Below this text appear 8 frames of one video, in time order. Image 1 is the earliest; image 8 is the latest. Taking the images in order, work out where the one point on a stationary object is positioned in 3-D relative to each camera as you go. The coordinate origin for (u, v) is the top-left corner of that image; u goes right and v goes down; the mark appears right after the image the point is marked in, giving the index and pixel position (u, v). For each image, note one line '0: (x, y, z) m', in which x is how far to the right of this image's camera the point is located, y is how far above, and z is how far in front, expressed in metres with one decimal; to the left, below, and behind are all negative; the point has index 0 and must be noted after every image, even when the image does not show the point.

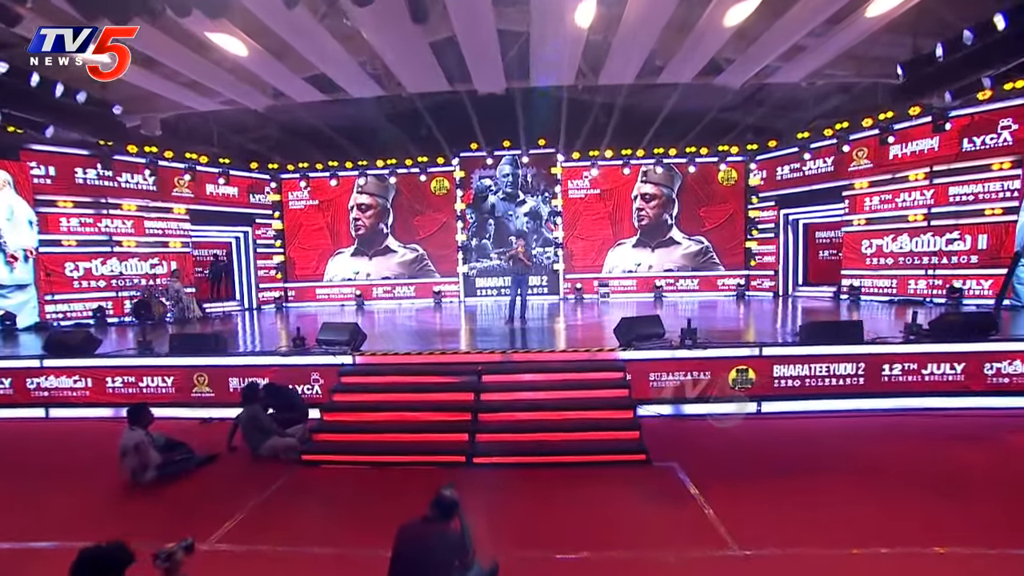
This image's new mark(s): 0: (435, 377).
0: (-0.7, -0.9, +5.0) m
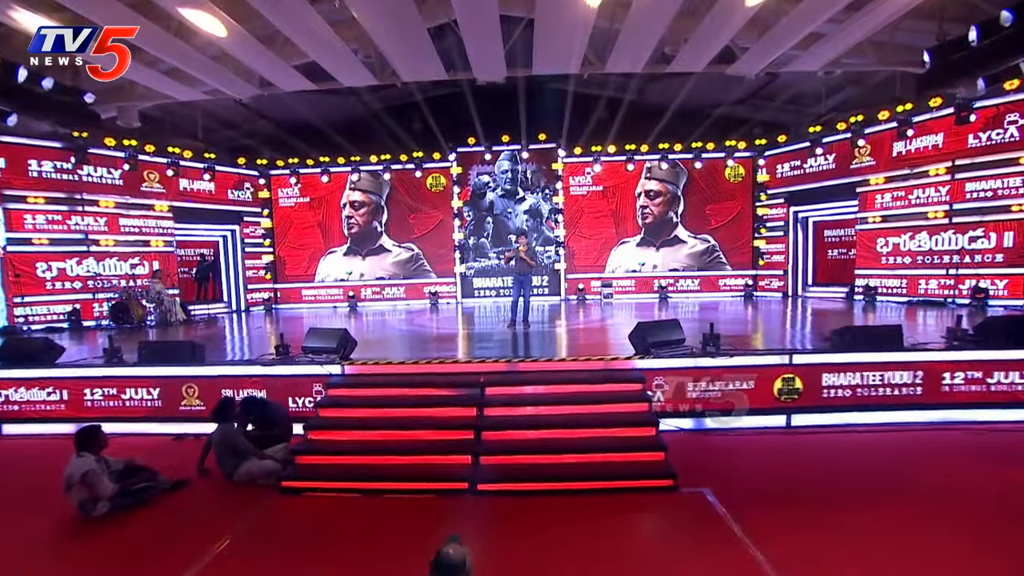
0: (-0.7, -0.9, +4.5) m
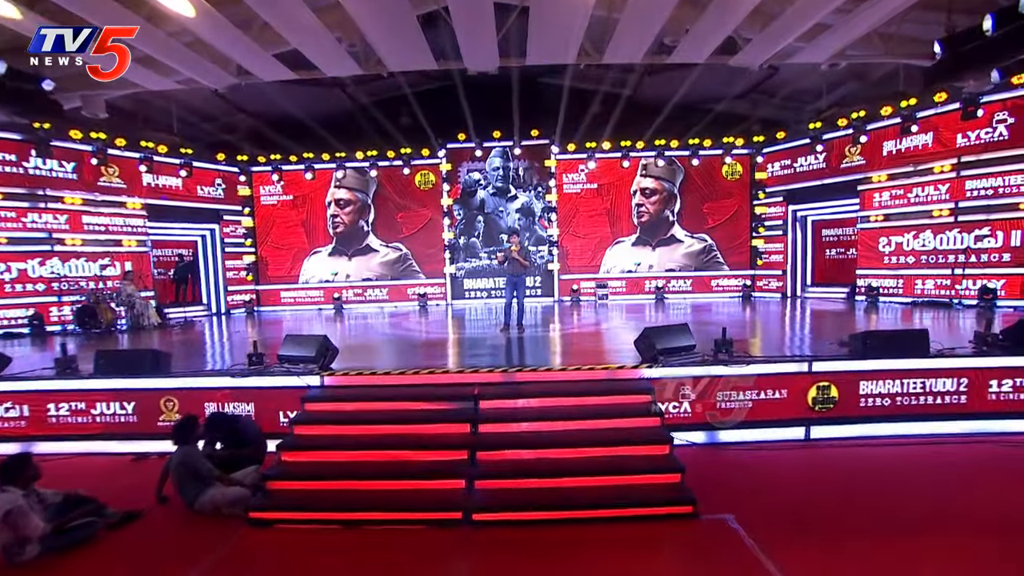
0: (-0.7, -0.9, +4.1) m
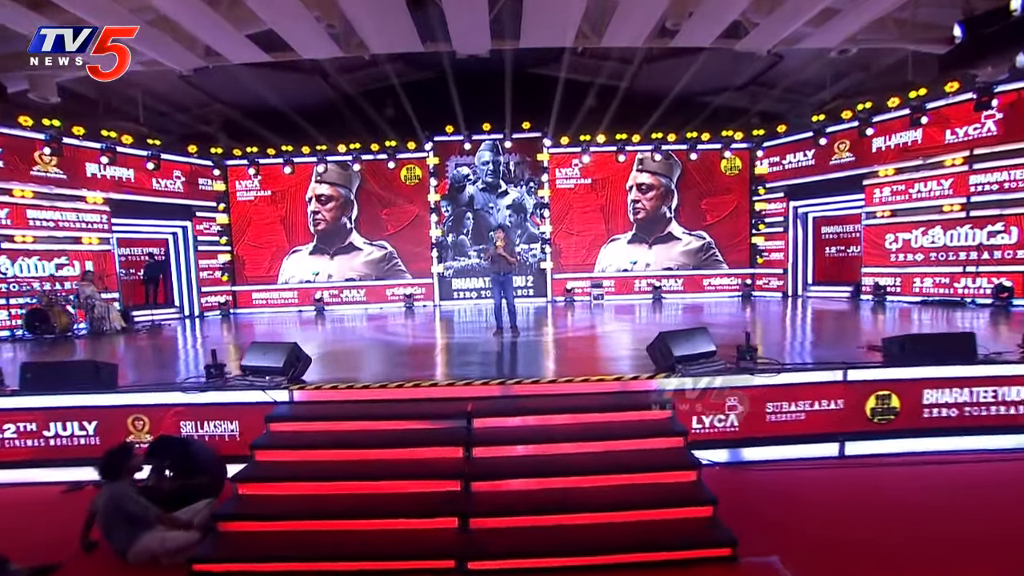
0: (-0.7, -0.9, +3.5) m
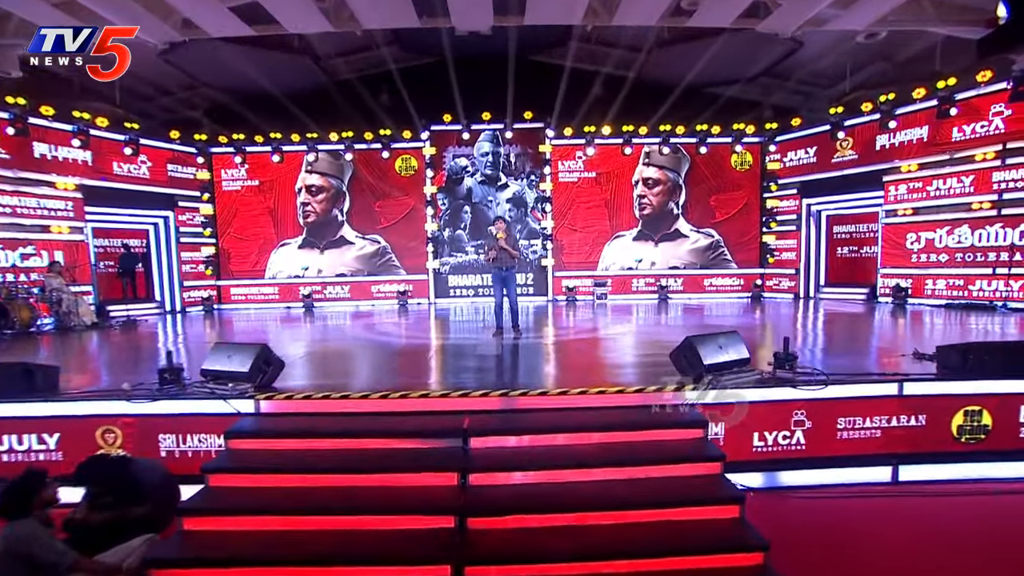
0: (-0.7, -0.9, +3.0) m
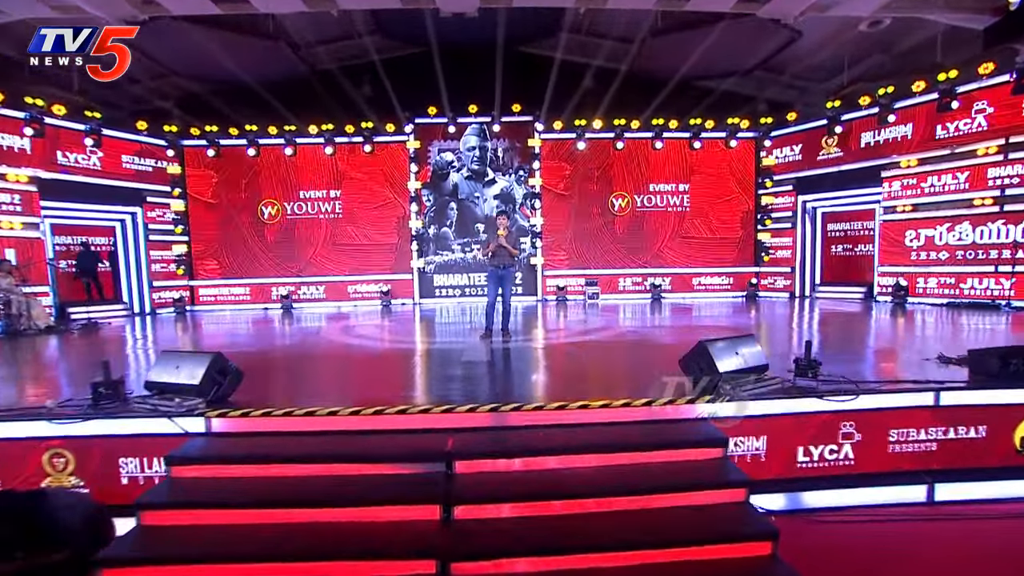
0: (-0.7, -0.9, +2.6) m
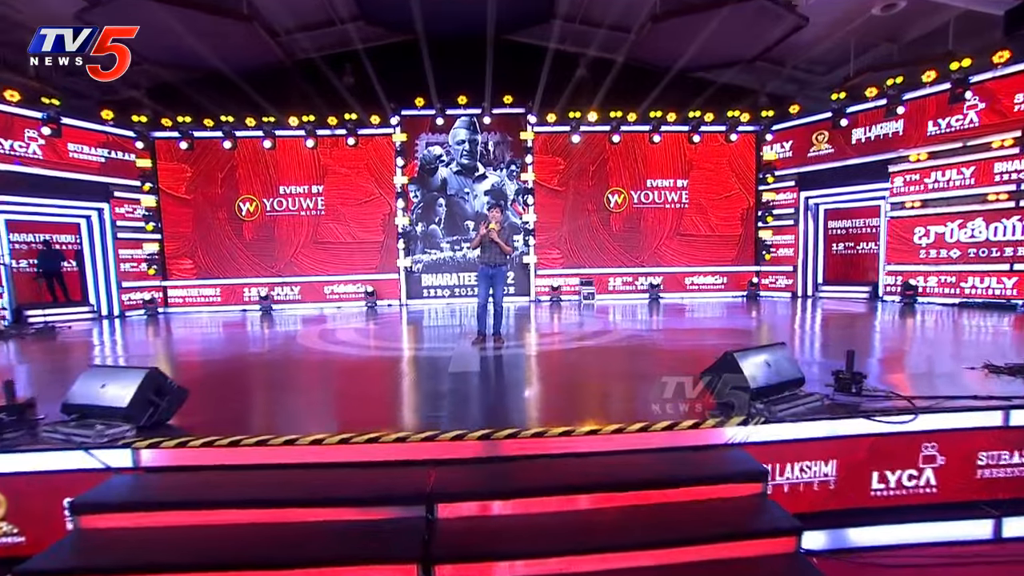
0: (-0.7, -0.9, +2.1) m
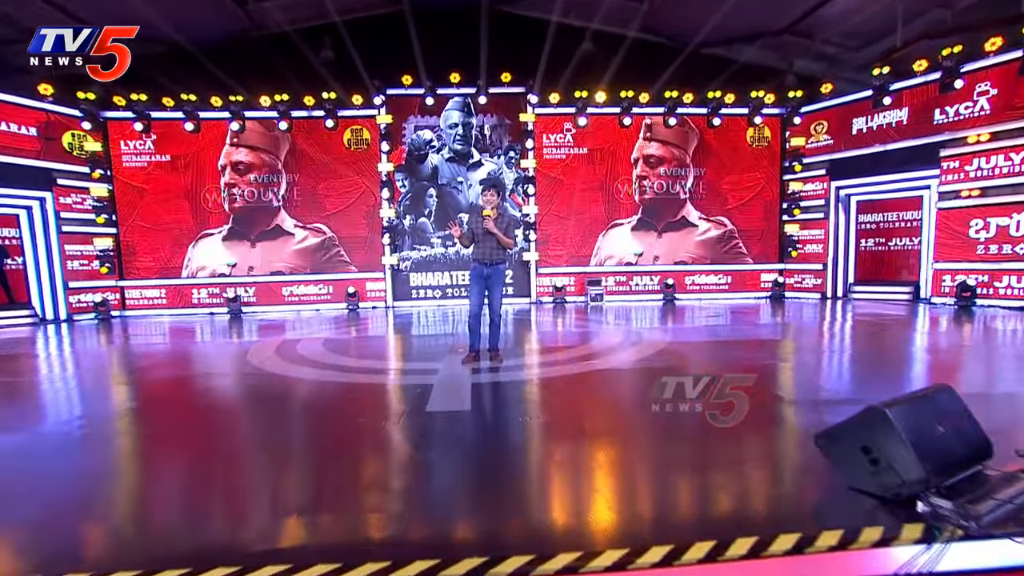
0: (-0.7, -0.9, +1.0) m
